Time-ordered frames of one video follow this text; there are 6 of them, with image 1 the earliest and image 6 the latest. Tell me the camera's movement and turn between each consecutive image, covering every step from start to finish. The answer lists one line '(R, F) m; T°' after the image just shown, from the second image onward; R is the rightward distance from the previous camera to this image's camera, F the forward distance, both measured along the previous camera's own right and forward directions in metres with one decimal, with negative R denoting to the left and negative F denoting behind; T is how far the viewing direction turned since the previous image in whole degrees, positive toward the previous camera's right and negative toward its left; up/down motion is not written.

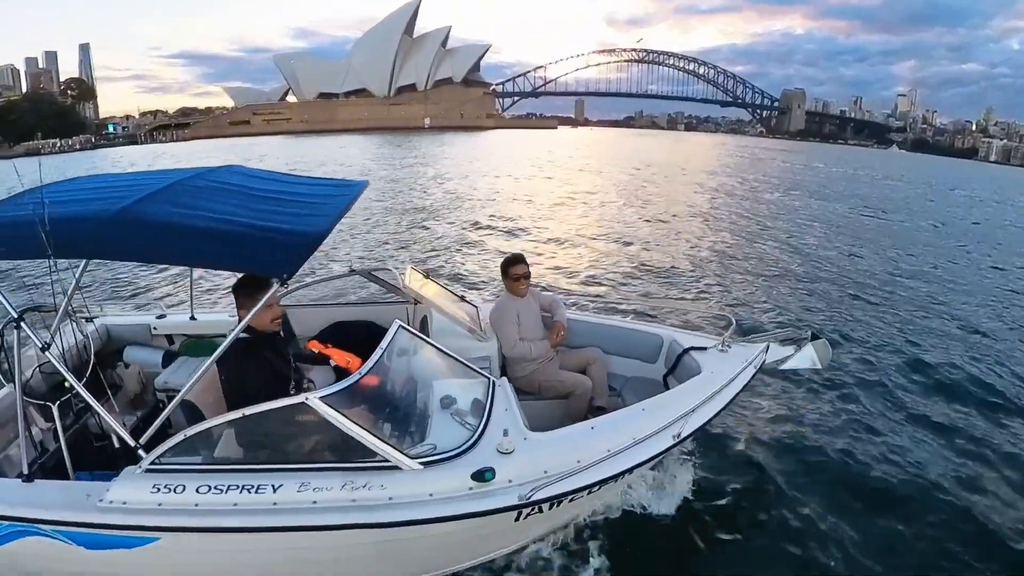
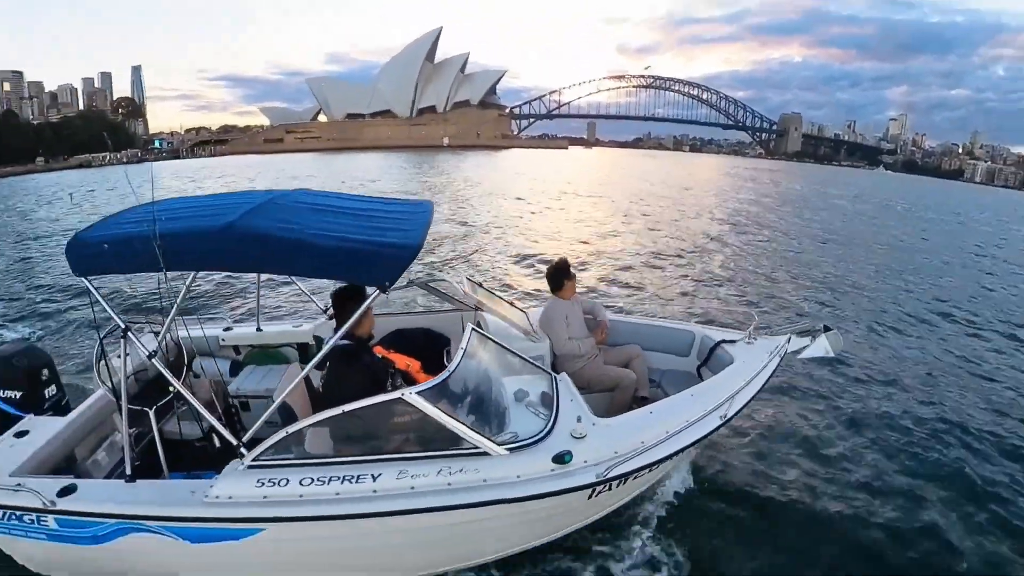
(0.0, -0.5) m; -1°
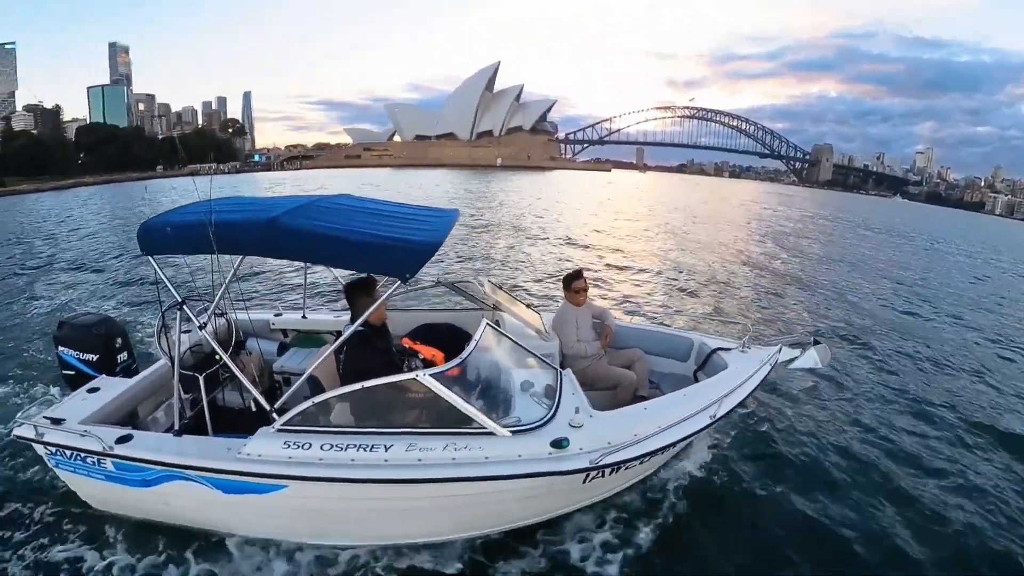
(+0.2, -0.9) m; -5°
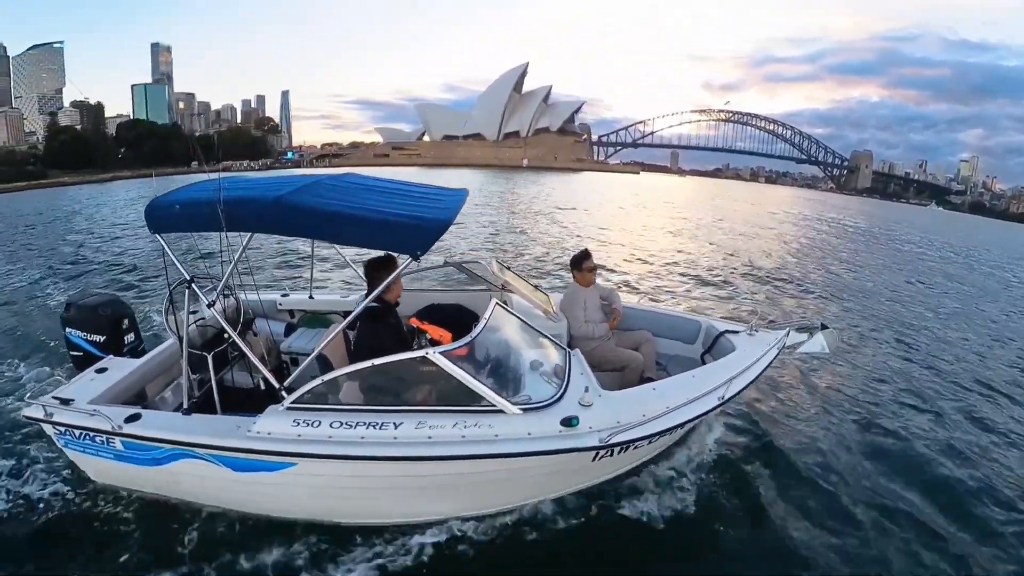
(+0.2, 0.0) m; -3°
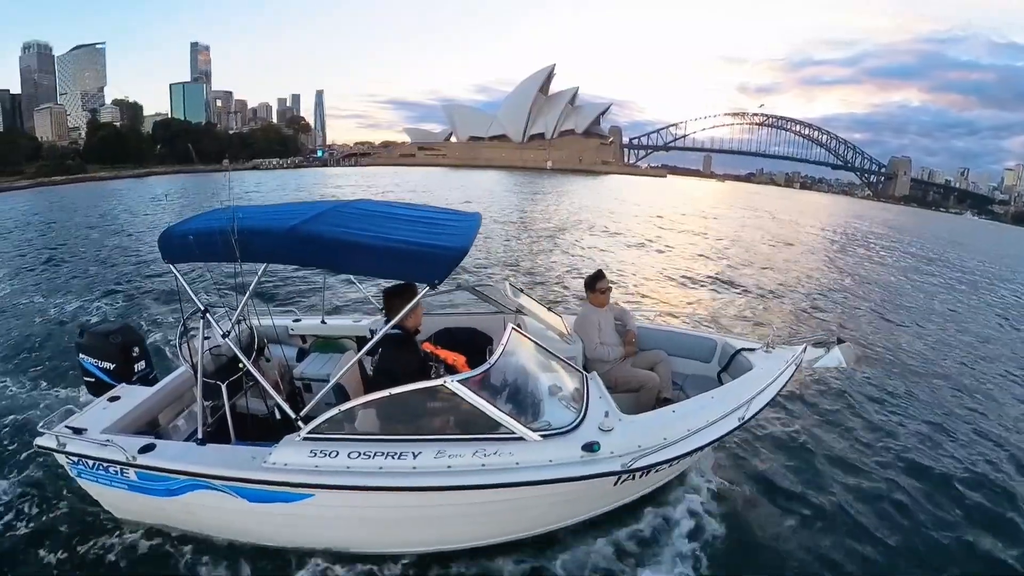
(+0.2, 0.0) m; -3°
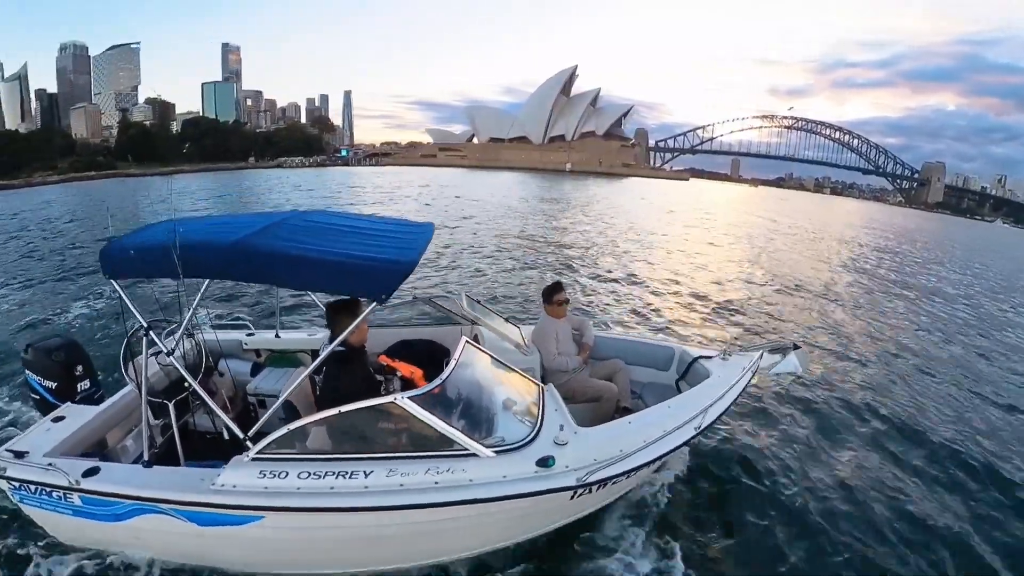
(+0.2, 0.0) m; -3°
